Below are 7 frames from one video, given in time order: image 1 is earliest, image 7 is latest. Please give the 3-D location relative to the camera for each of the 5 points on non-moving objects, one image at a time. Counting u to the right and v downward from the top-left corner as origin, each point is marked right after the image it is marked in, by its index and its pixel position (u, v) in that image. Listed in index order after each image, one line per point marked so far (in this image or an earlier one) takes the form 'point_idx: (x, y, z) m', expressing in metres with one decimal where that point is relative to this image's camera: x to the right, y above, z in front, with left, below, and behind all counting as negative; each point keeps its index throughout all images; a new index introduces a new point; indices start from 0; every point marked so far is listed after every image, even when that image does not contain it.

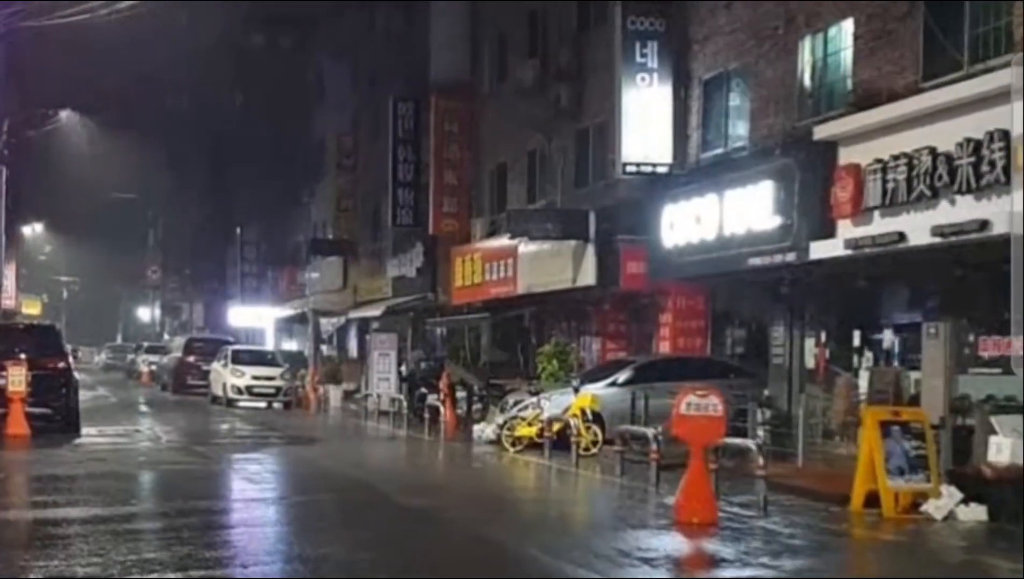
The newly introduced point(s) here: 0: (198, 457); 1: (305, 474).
0: (-4.3, -2.3, +18.0) m
1: (-2.6, -2.4, +16.8) m
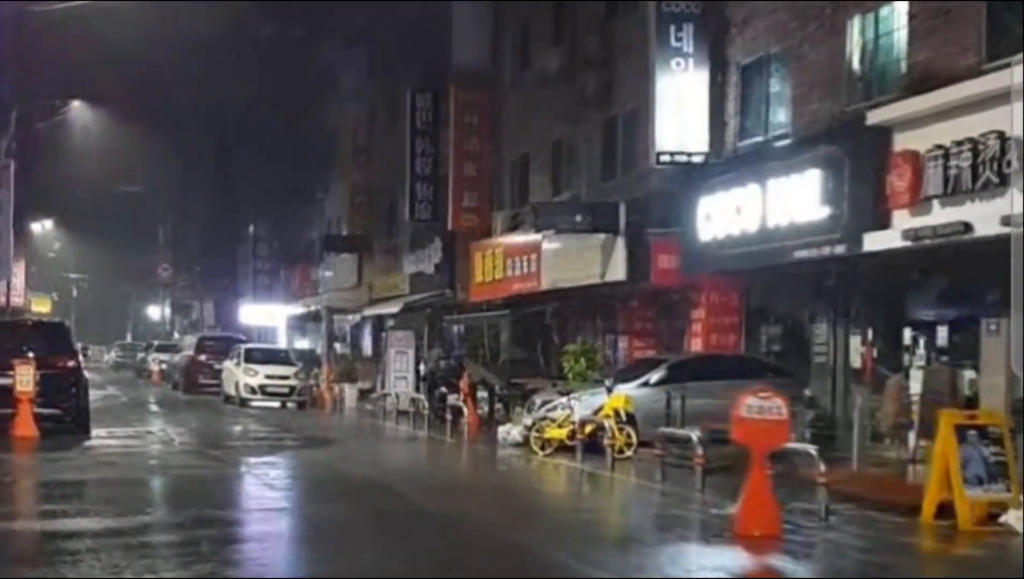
0: (-3.9, -2.2, +17.1) m
1: (-2.2, -2.3, +15.9) m
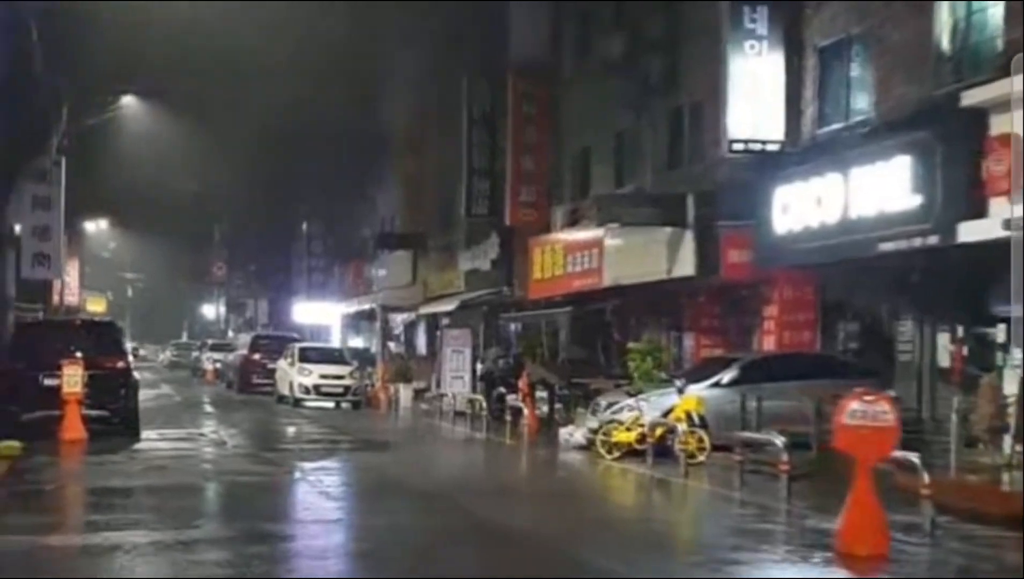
0: (-3.1, -2.2, +16.4) m
1: (-1.5, -2.3, +15.1) m
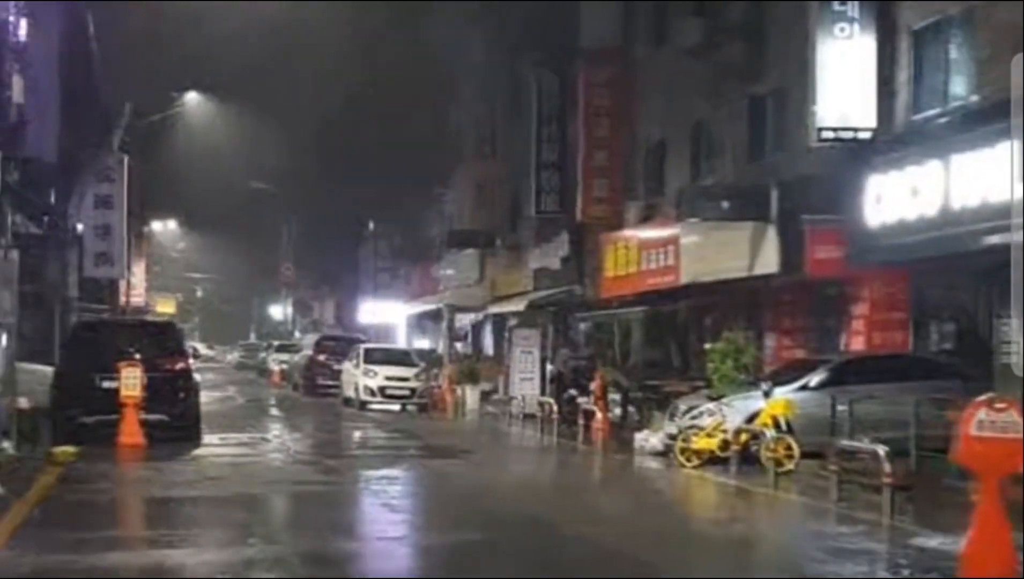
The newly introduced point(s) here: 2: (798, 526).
0: (-2.2, -2.2, +15.6) m
1: (-0.6, -2.3, +14.2) m
2: (+2.9, -2.4, +13.4) m
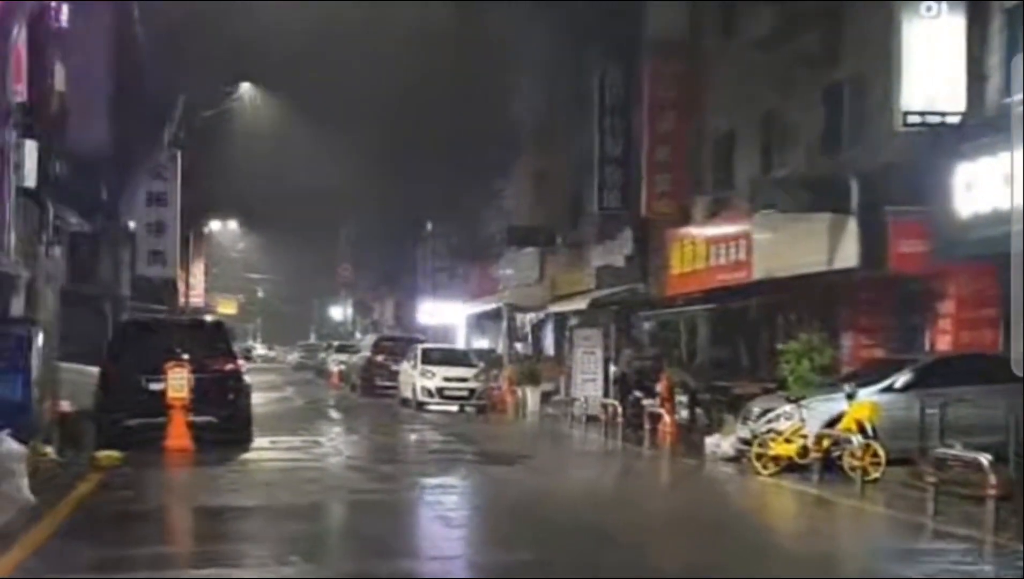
0: (-1.5, -2.1, +14.7) m
1: (0.0, -2.2, +13.3) m
2: (+3.6, -2.4, +12.4) m
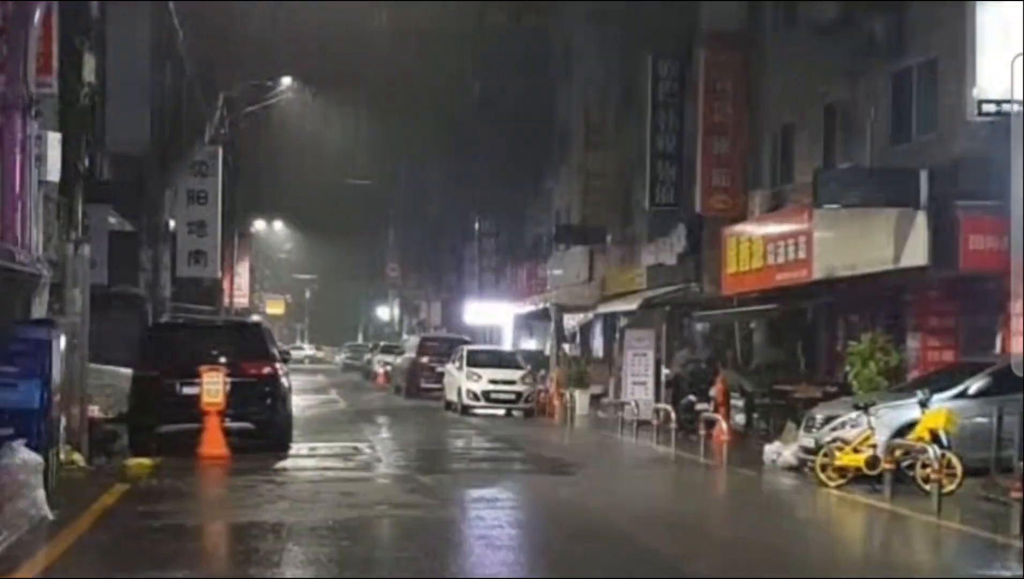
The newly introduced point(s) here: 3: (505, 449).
0: (-0.9, -2.1, +13.9) m
1: (+0.5, -2.2, +12.4) m
2: (+4.0, -2.4, +11.4) m
3: (-0.1, -2.4, +19.4) m
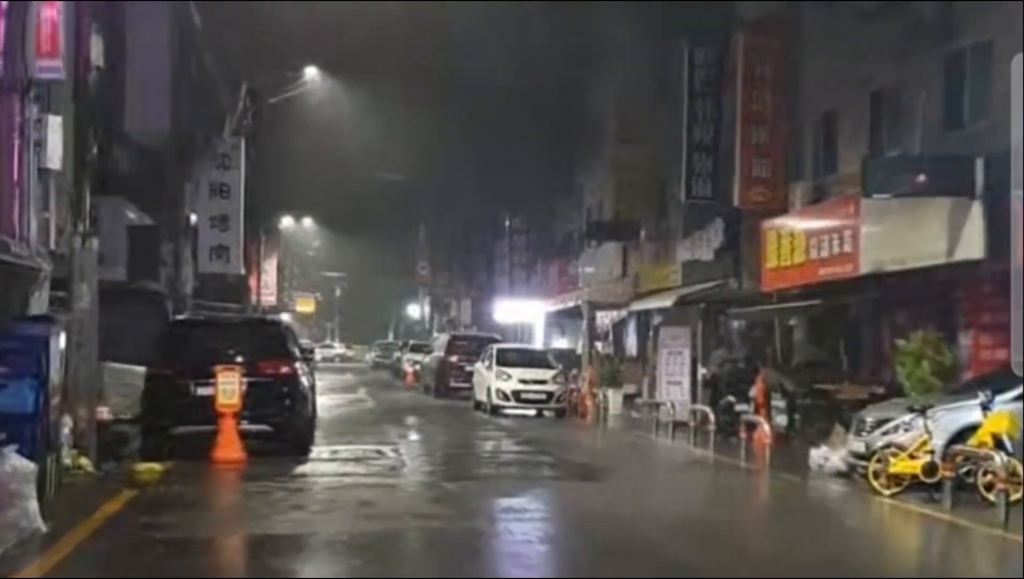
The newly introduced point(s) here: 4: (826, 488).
0: (-0.6, -2.1, +13.1) m
1: (+0.8, -2.2, +11.6) m
2: (+4.2, -2.3, +10.4) m
3: (+0.3, -2.3, +18.5) m
4: (+3.7, -2.4, +15.5) m
